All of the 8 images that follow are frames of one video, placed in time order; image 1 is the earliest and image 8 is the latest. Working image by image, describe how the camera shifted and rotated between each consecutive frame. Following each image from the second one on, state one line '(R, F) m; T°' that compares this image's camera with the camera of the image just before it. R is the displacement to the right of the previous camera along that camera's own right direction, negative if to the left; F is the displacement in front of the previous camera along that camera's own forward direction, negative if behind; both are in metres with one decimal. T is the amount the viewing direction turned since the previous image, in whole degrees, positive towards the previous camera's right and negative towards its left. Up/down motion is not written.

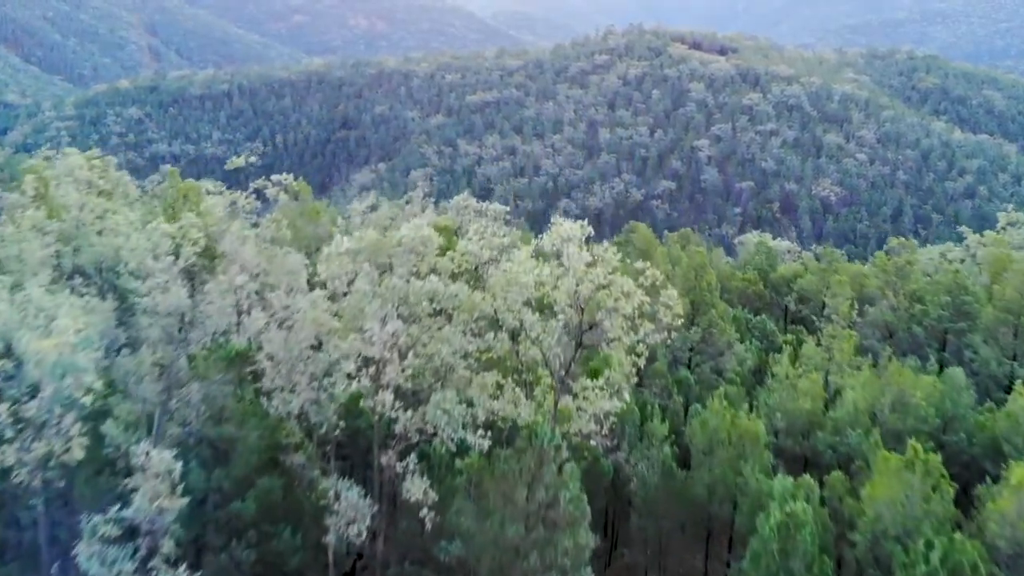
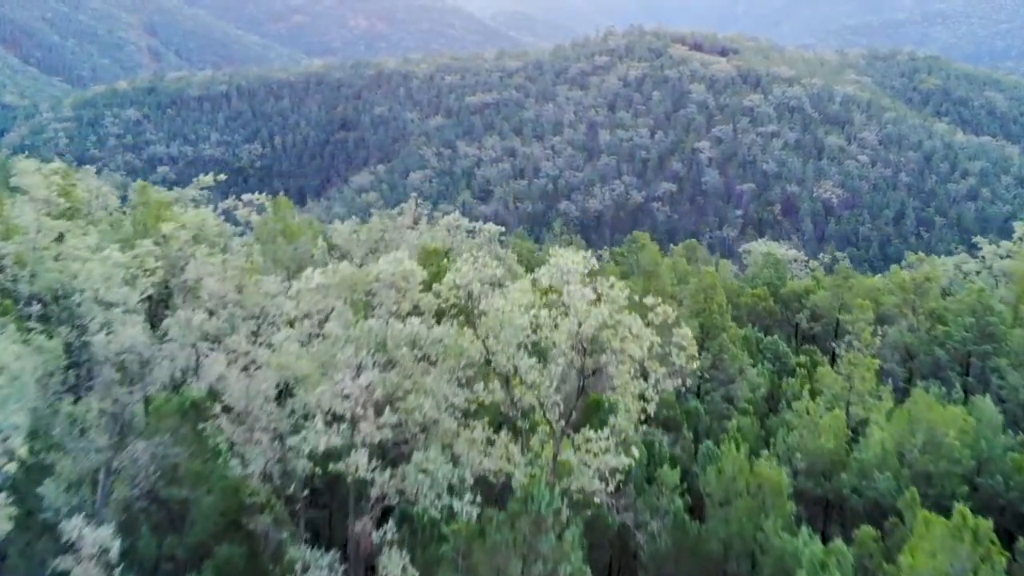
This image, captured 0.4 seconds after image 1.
(0.0, +0.6) m; 0°
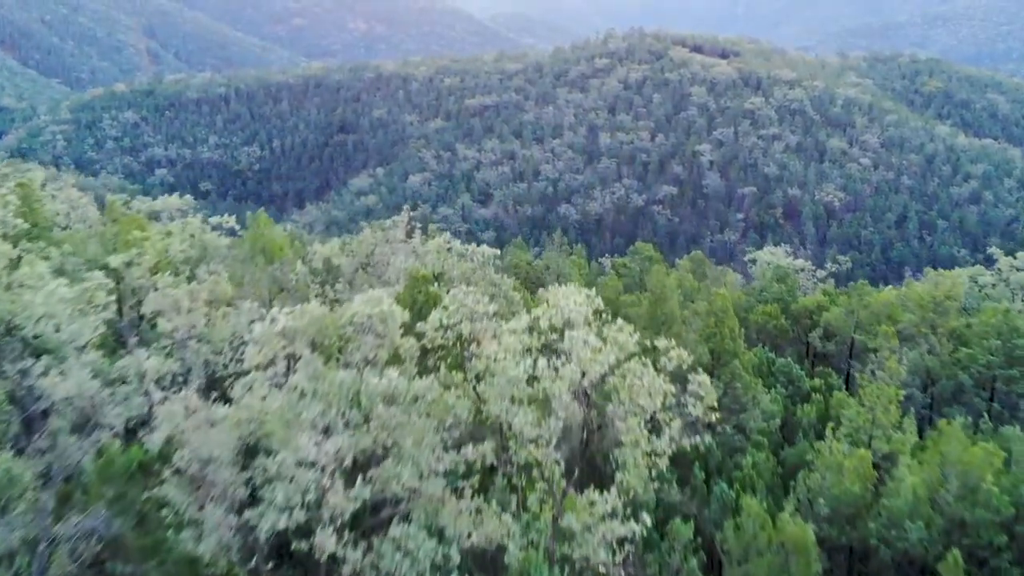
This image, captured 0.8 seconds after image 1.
(0.0, +0.5) m; 0°
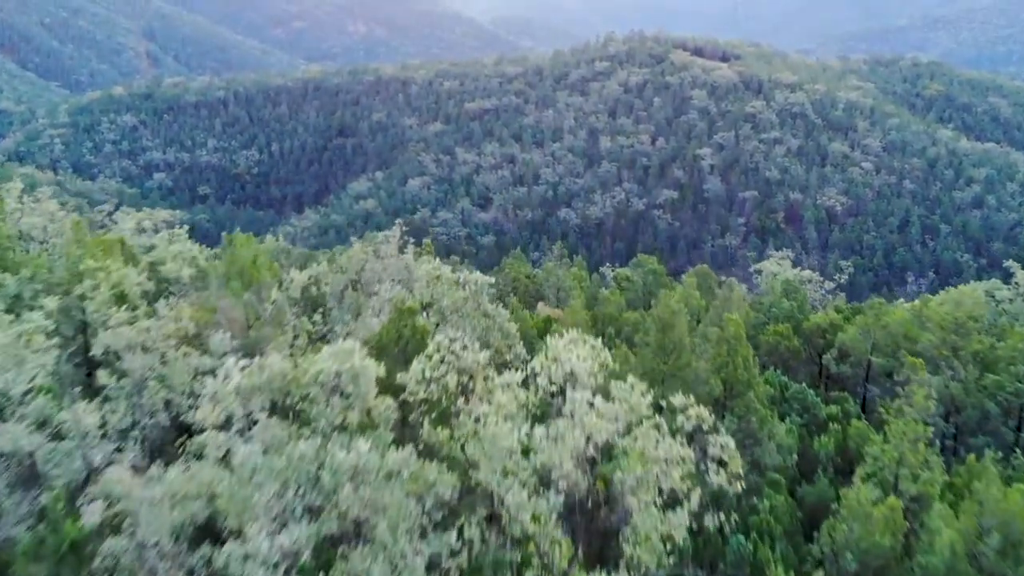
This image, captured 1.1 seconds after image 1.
(0.0, +0.5) m; 0°
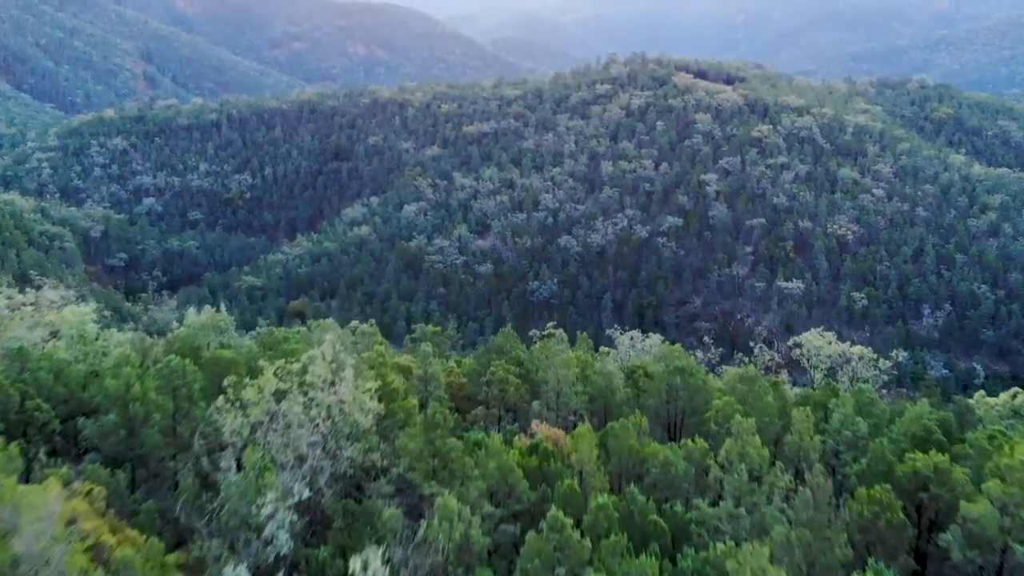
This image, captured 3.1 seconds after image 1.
(+0.1, +2.9) m; 0°
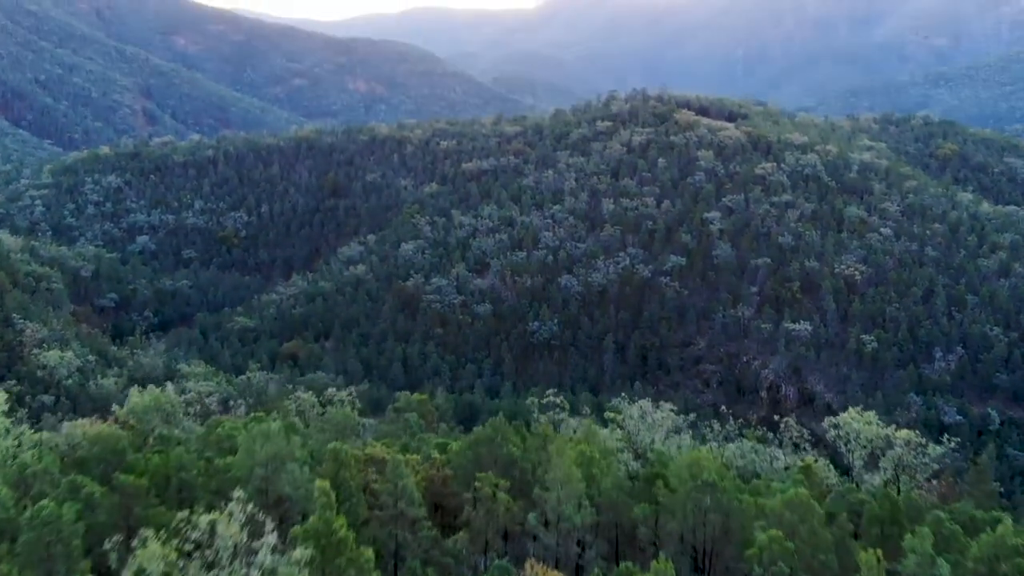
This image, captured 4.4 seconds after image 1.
(+0.1, +1.9) m; 0°
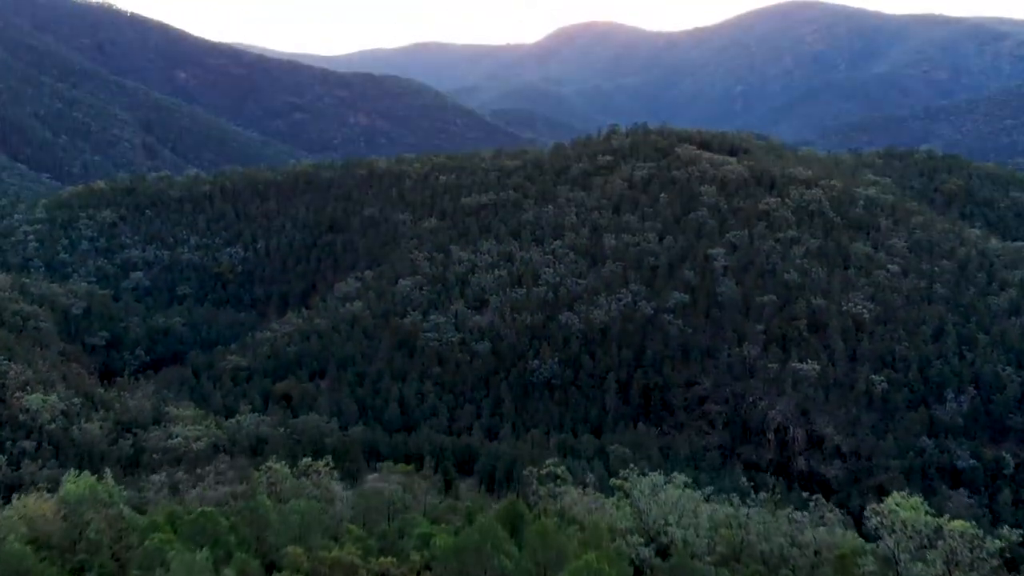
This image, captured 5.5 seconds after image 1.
(+0.1, +1.7) m; 0°
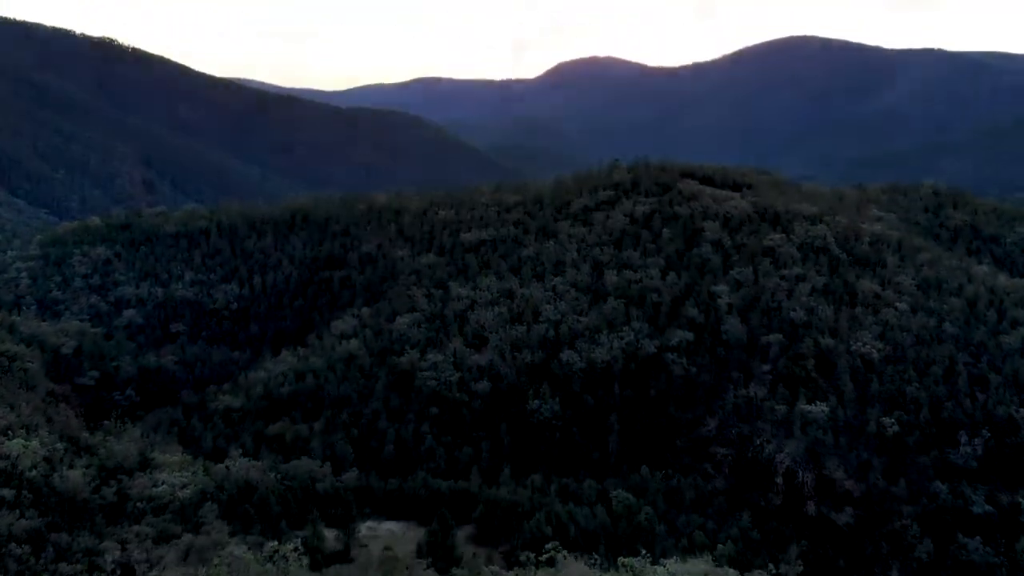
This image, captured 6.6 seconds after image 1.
(+0.1, +1.7) m; 0°
